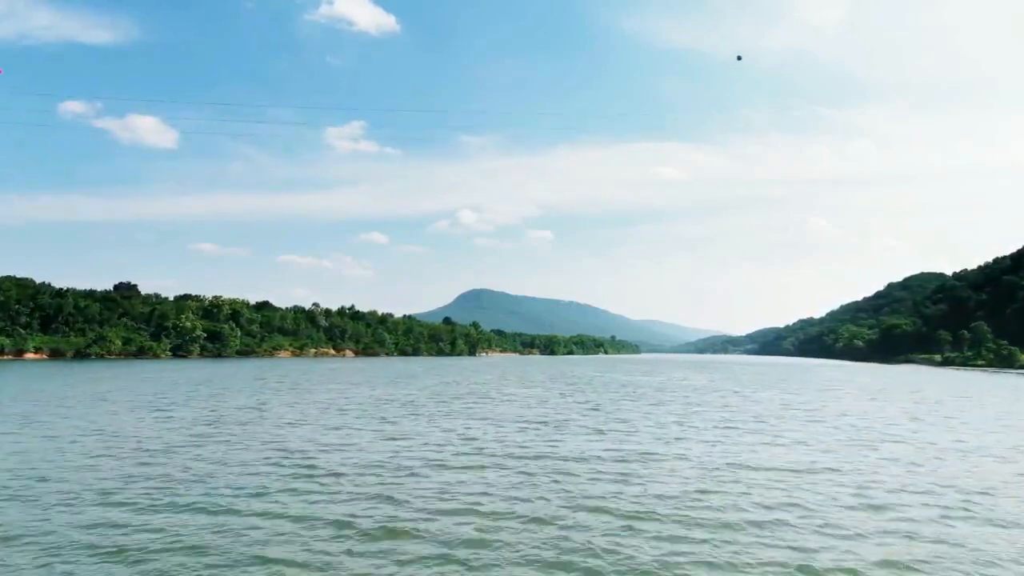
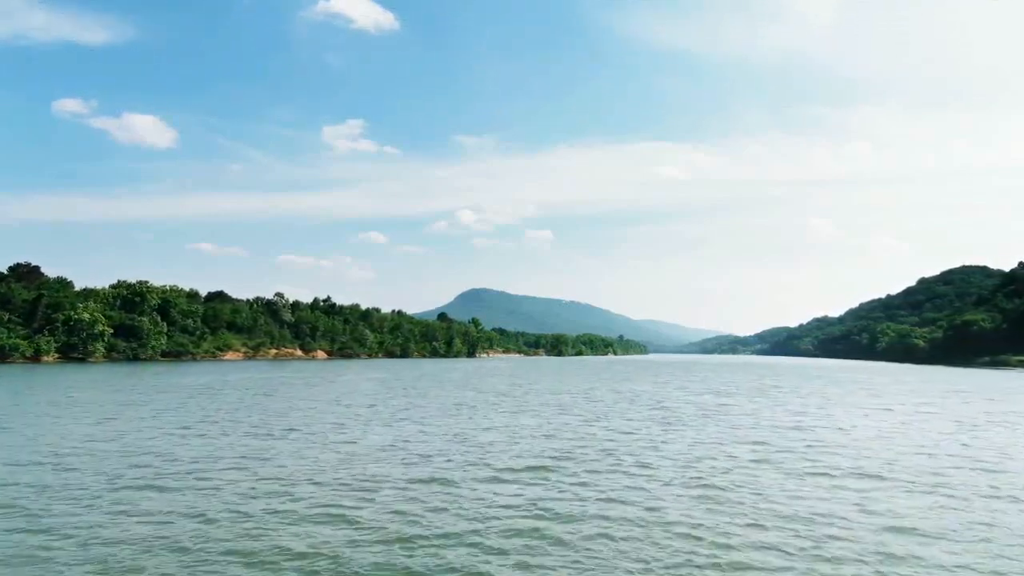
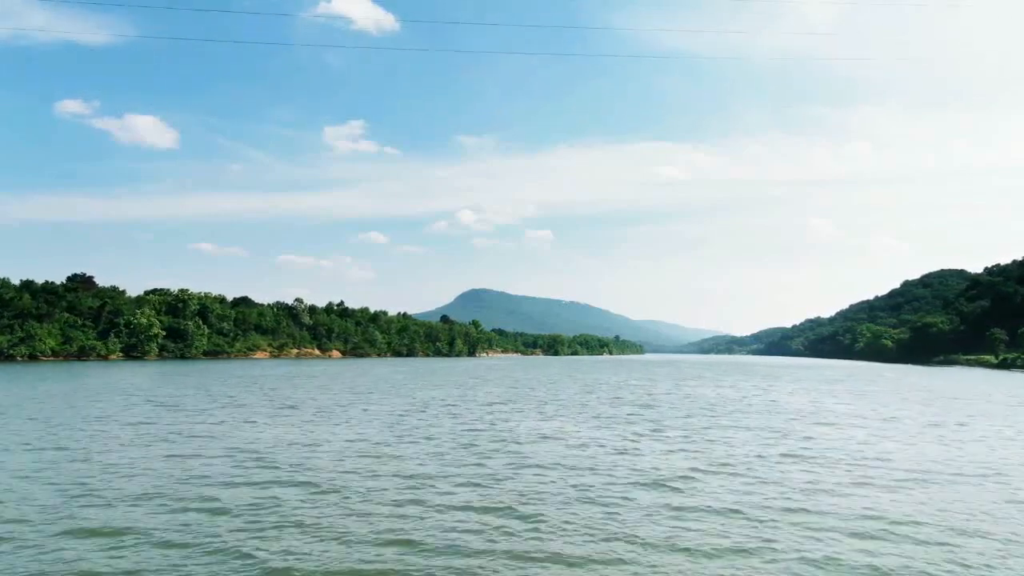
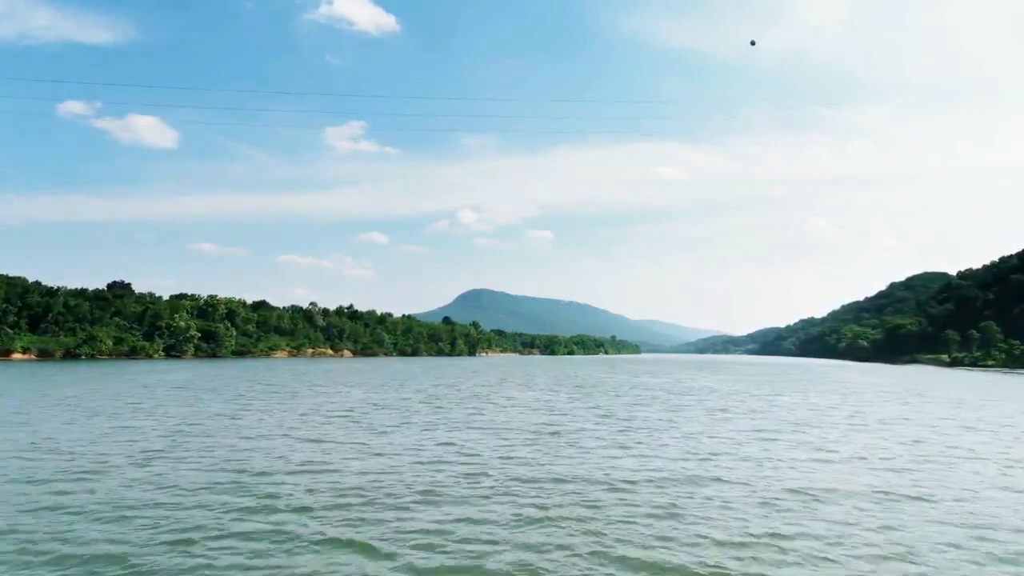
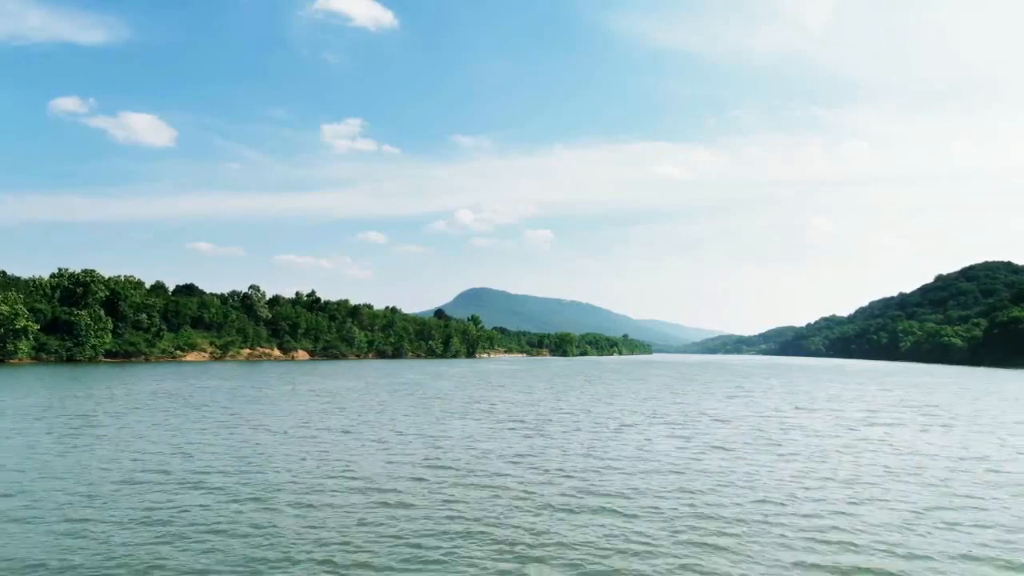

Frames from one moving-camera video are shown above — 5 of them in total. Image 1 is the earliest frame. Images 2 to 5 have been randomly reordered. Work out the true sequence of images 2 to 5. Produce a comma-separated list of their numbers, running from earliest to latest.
4, 3, 2, 5
